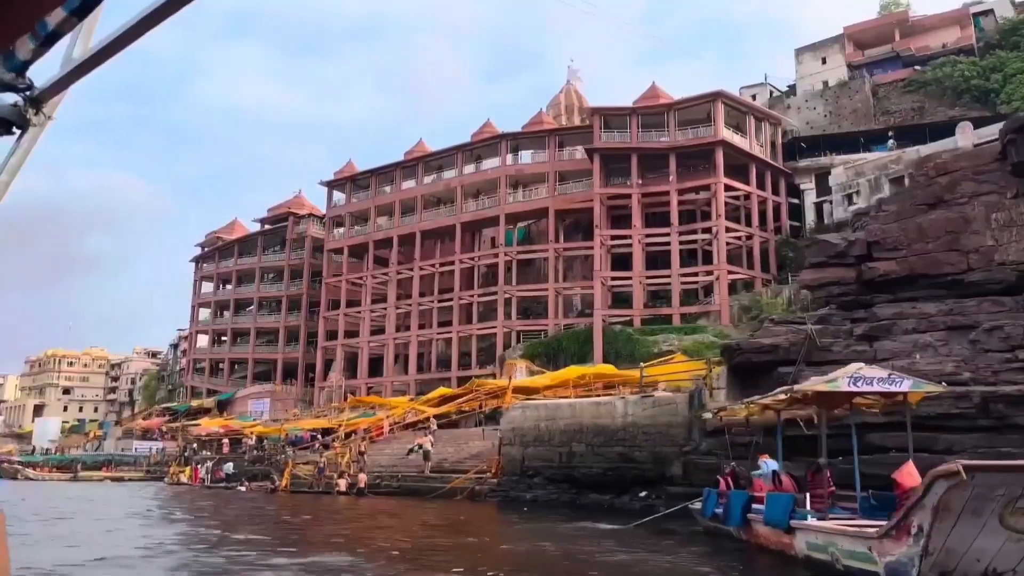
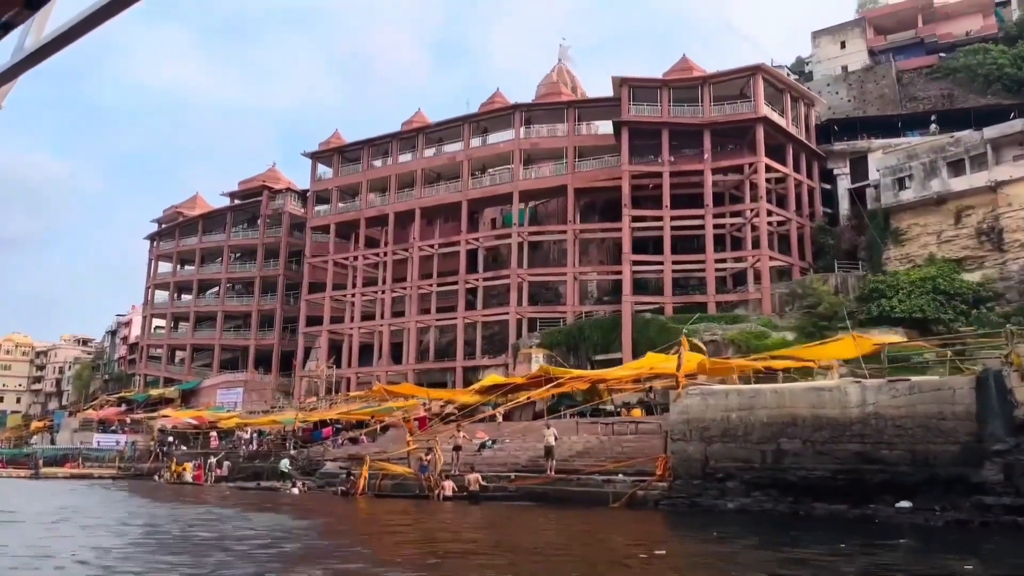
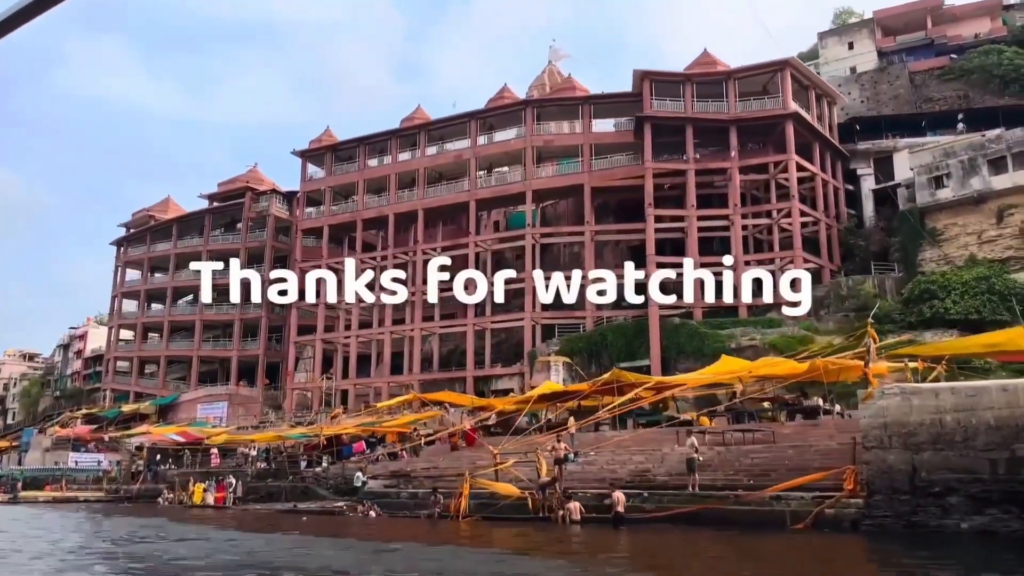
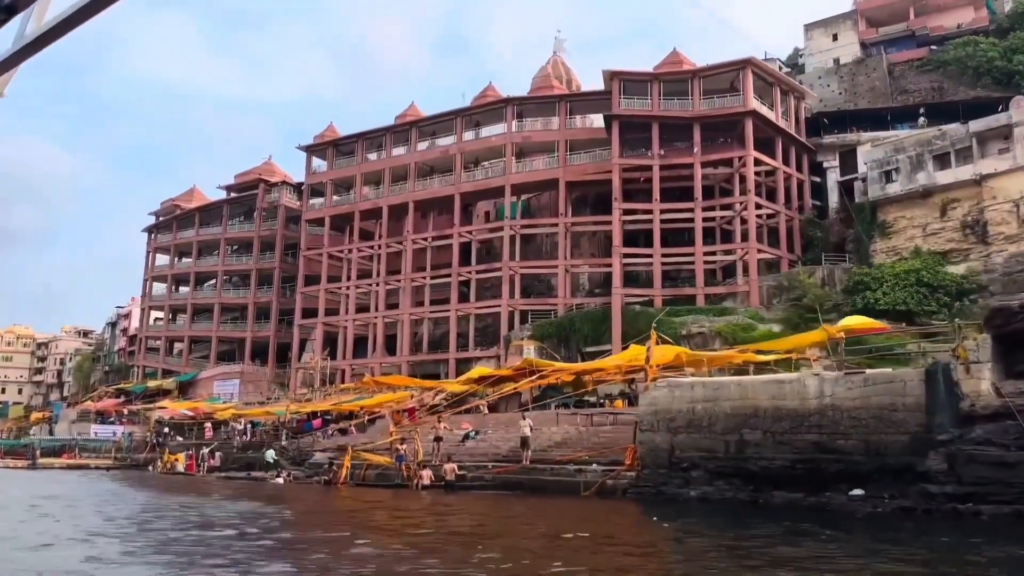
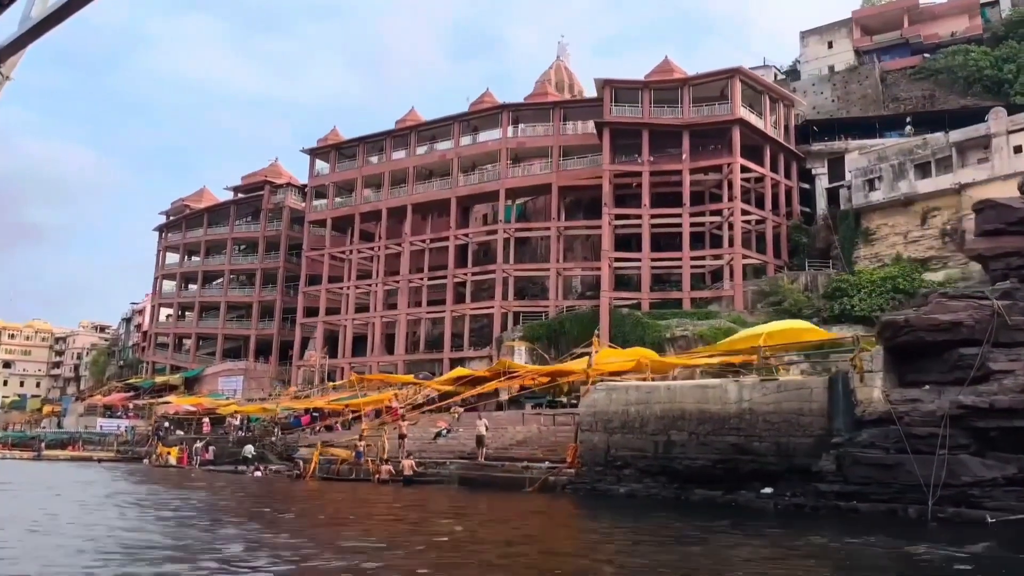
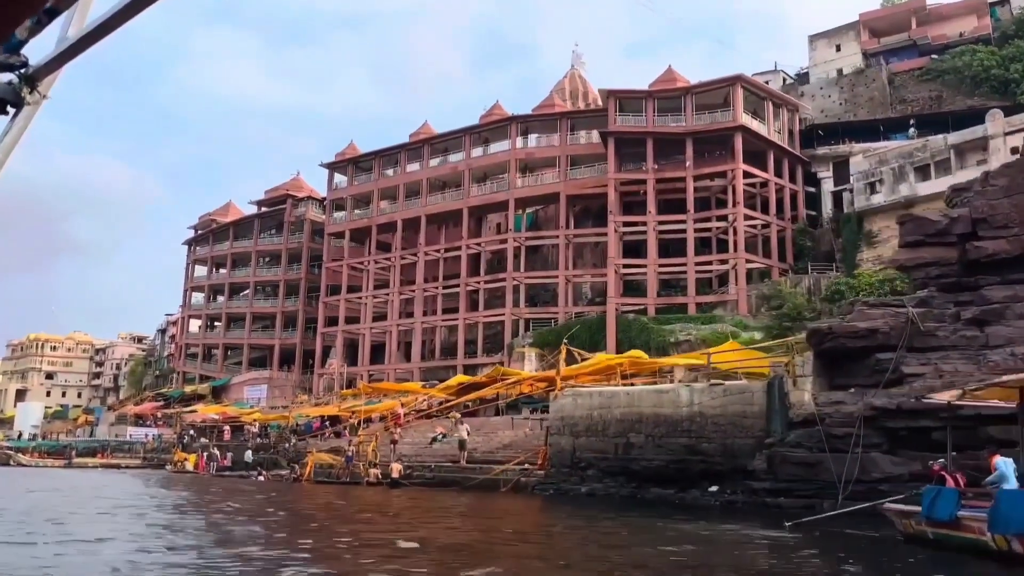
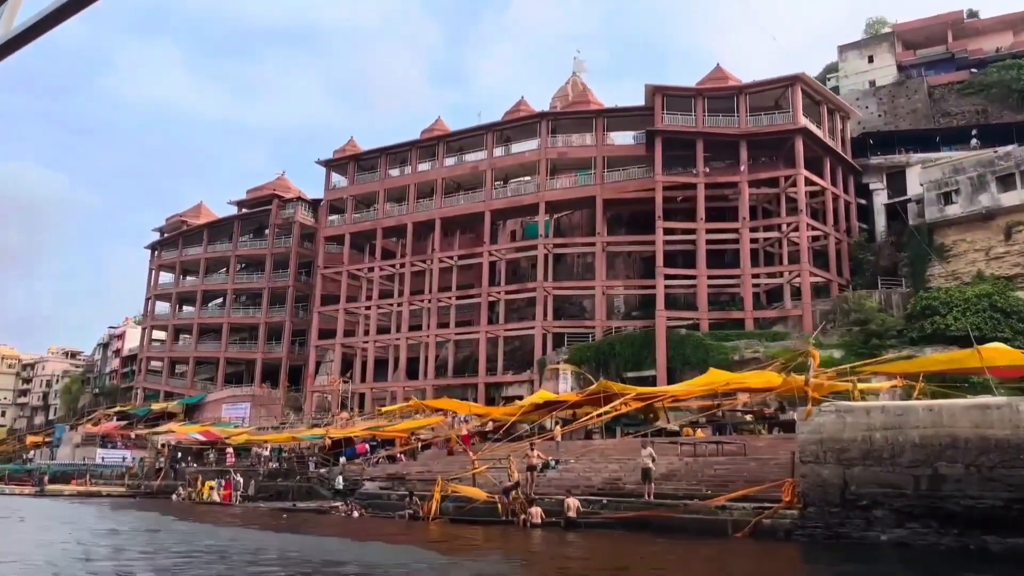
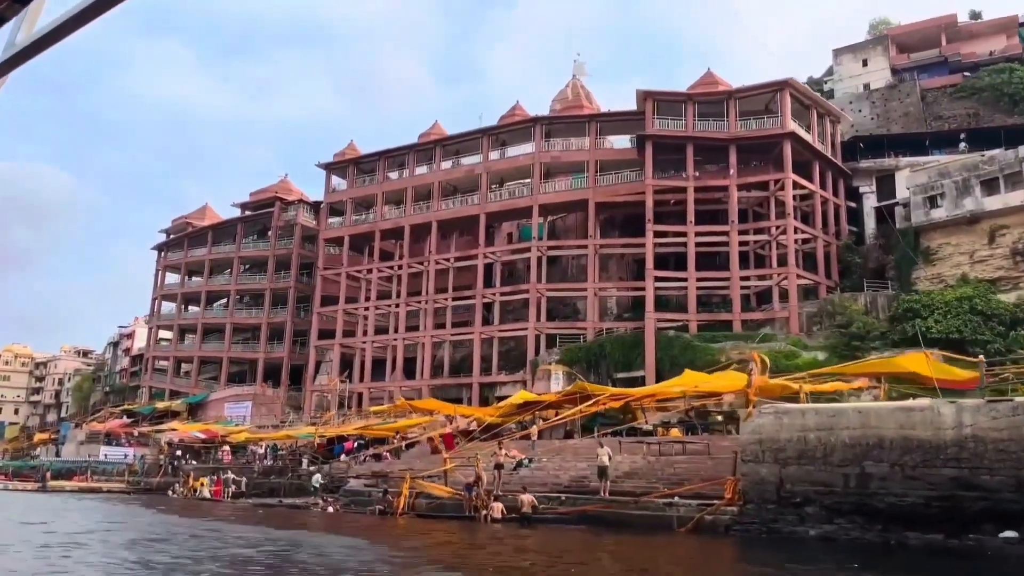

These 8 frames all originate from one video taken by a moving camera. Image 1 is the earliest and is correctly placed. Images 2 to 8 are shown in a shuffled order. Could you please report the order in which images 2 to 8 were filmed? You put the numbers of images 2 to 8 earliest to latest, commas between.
6, 5, 4, 2, 8, 7, 3
